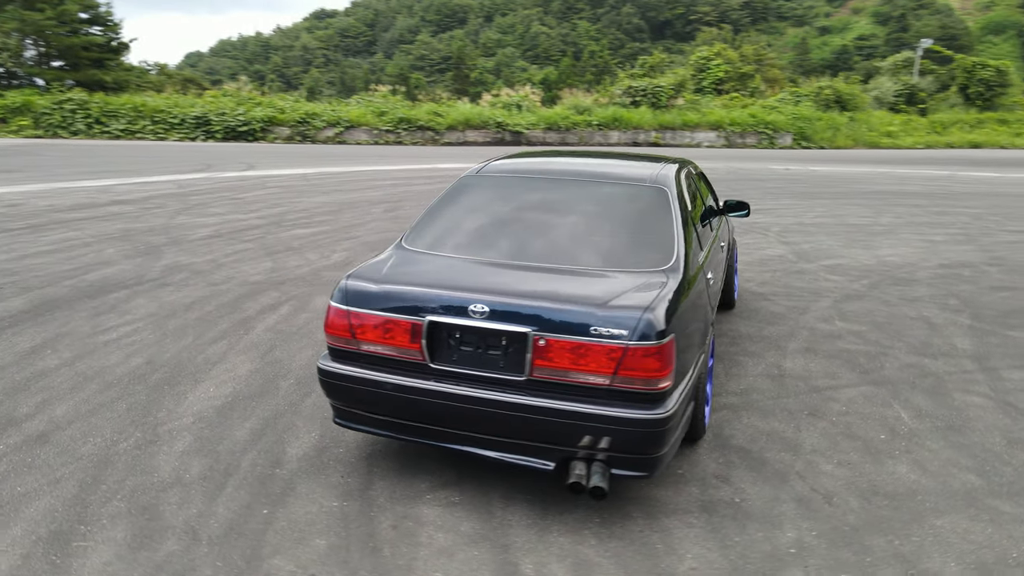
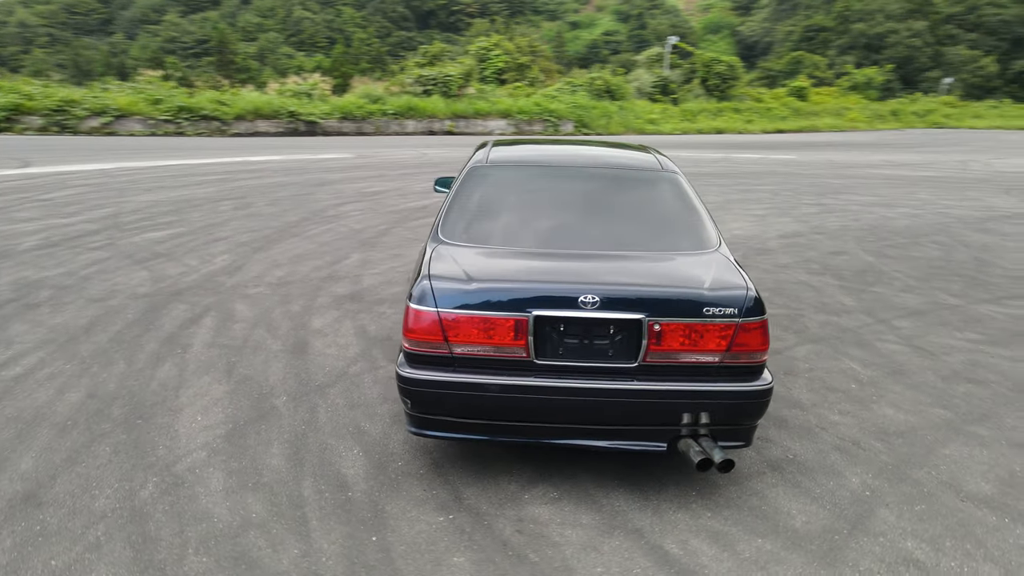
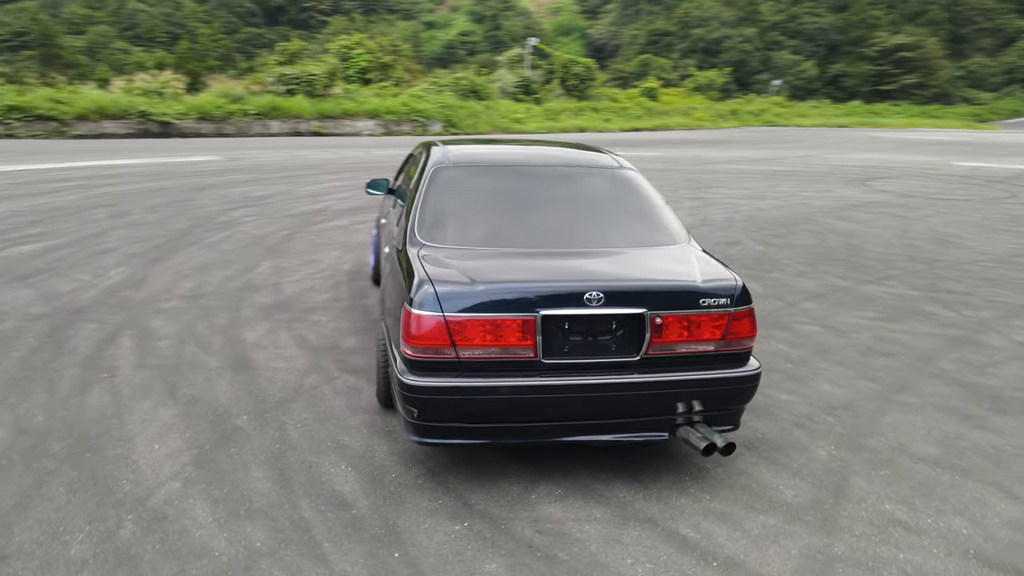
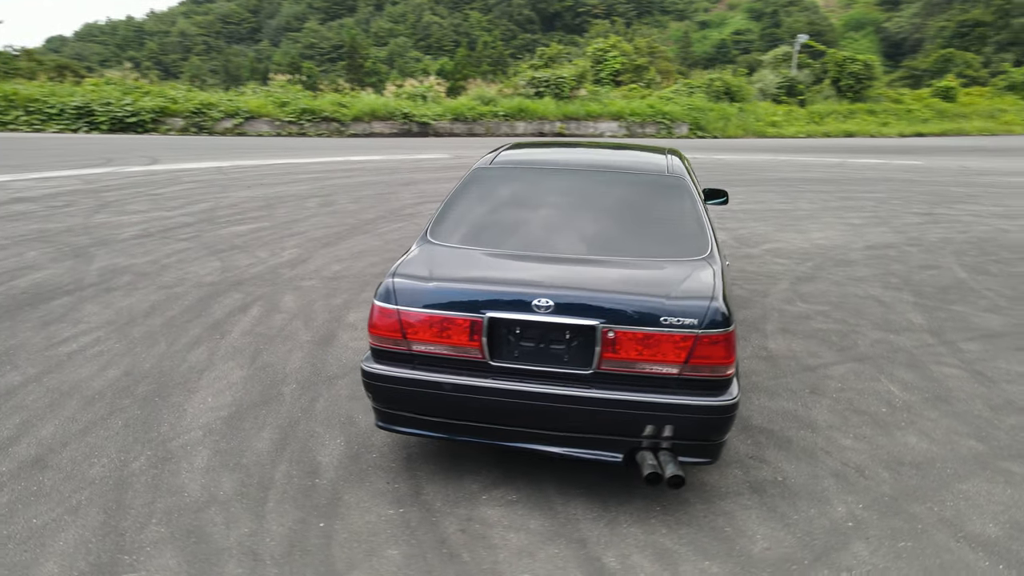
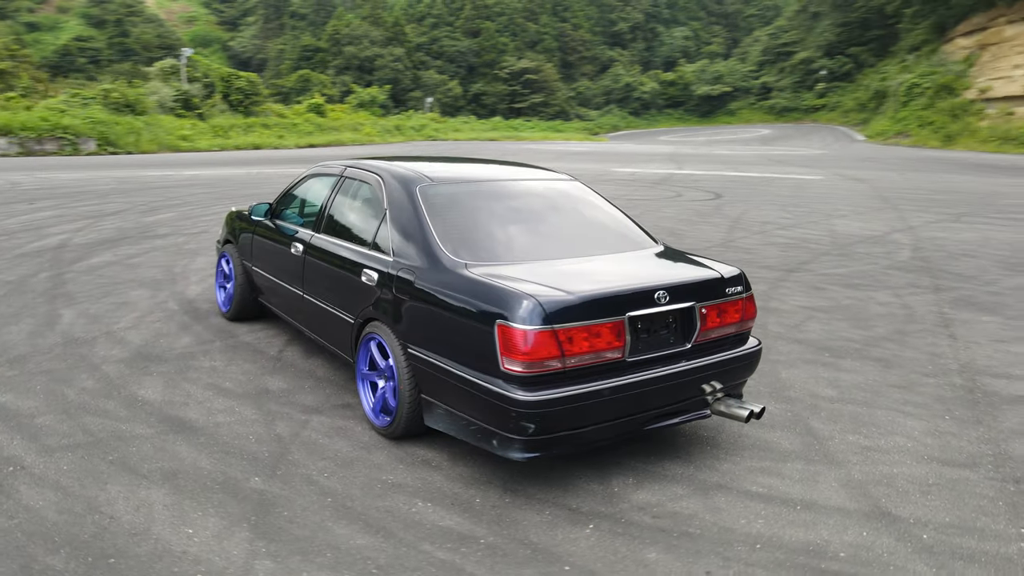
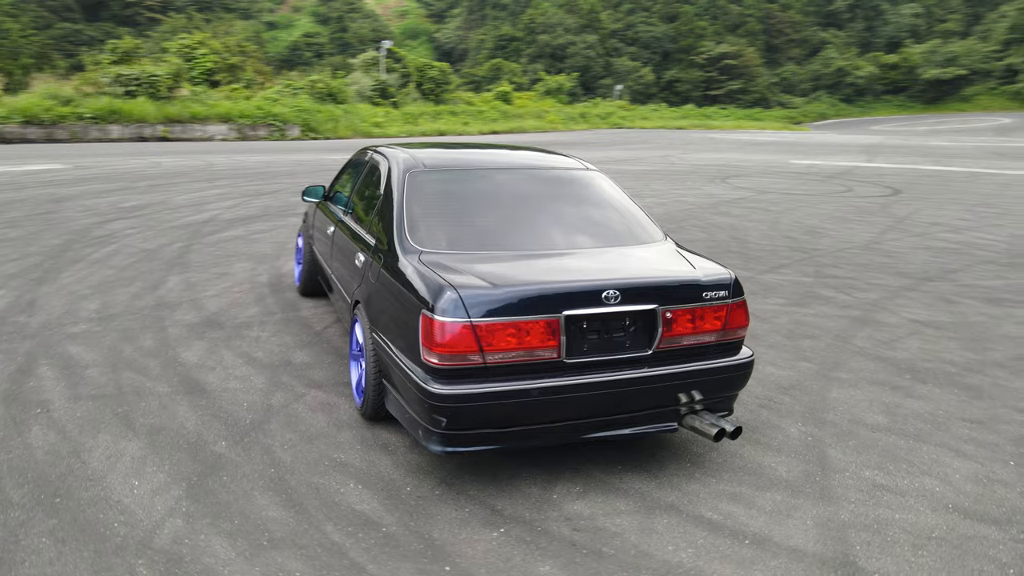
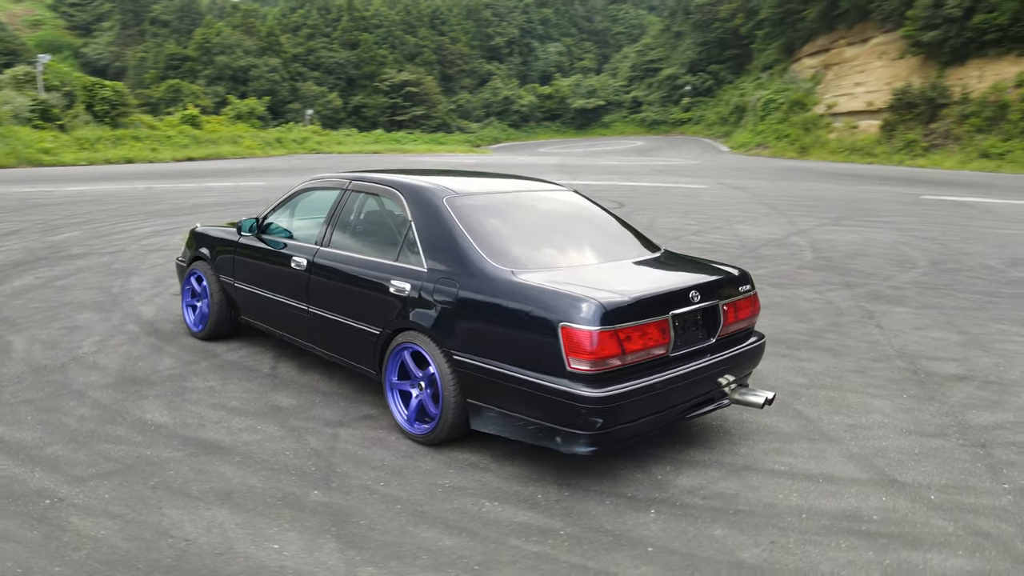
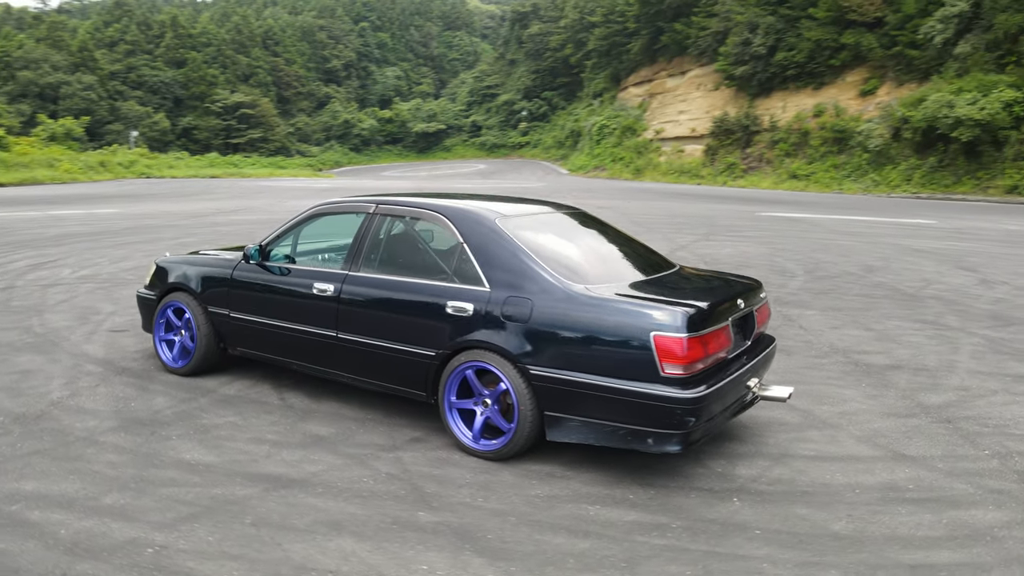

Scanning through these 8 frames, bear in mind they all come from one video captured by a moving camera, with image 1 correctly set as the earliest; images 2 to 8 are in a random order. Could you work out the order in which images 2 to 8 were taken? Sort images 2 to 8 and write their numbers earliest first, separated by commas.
4, 2, 3, 6, 5, 7, 8
